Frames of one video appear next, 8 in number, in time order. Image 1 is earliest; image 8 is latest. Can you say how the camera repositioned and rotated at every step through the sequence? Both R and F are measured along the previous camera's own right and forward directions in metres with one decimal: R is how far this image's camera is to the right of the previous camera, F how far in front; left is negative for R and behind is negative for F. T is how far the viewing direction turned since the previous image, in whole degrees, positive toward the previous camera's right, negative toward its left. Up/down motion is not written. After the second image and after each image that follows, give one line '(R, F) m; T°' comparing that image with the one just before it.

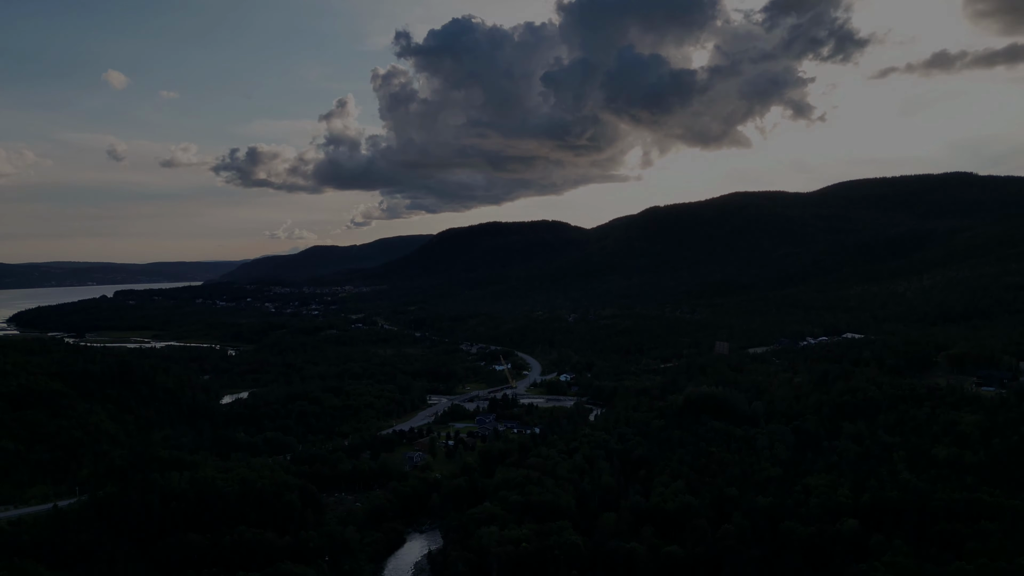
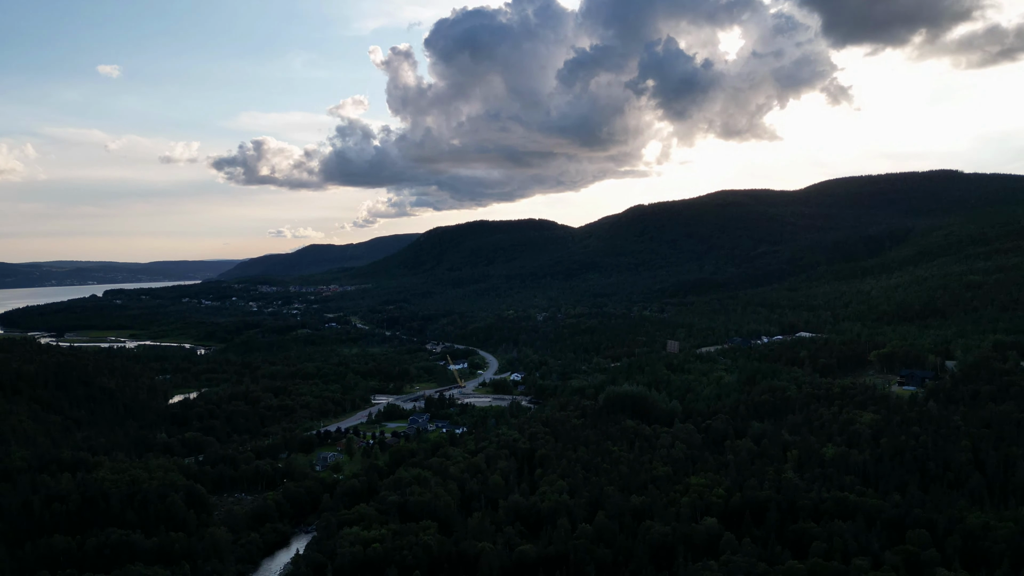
(+6.8, -0.1) m; 0°
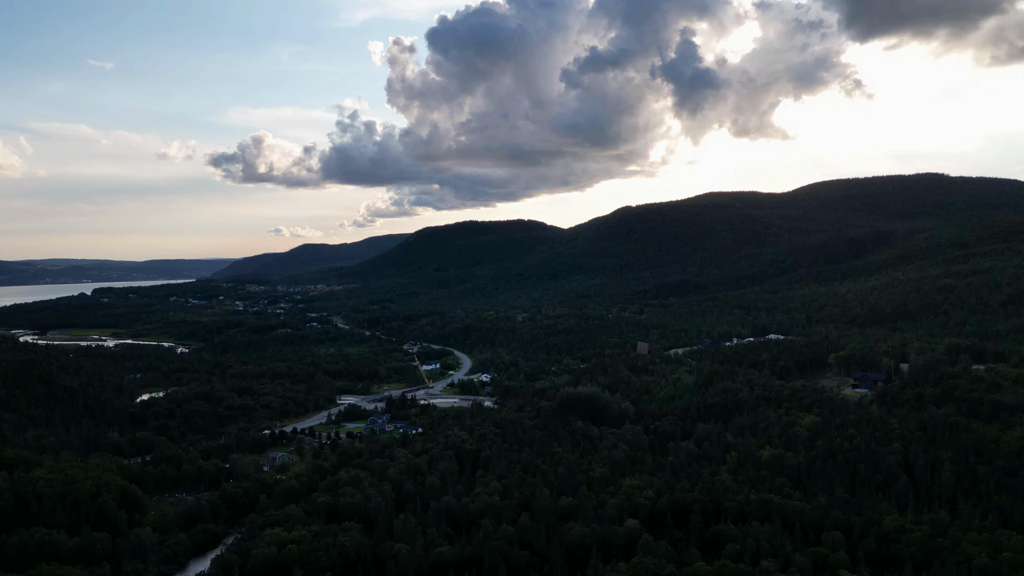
(+3.5, -0.1) m; 0°
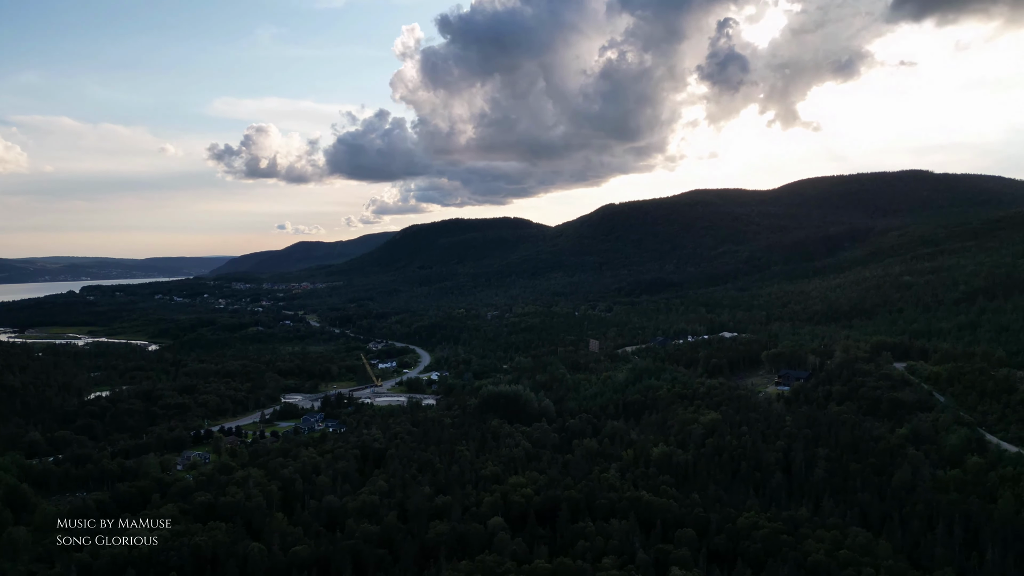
(+6.6, -0.1) m; 0°
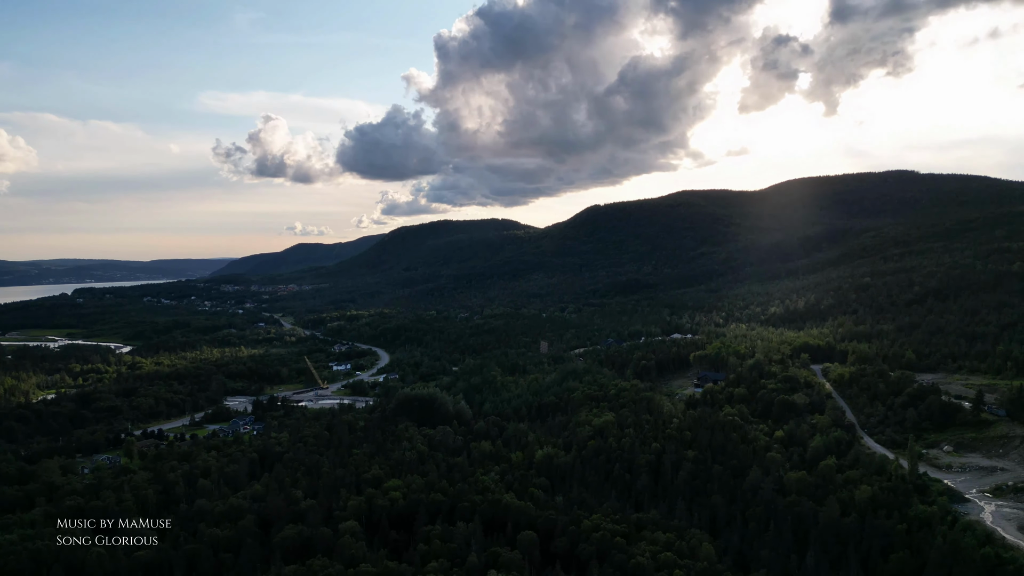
(+7.4, -0.2) m; 0°
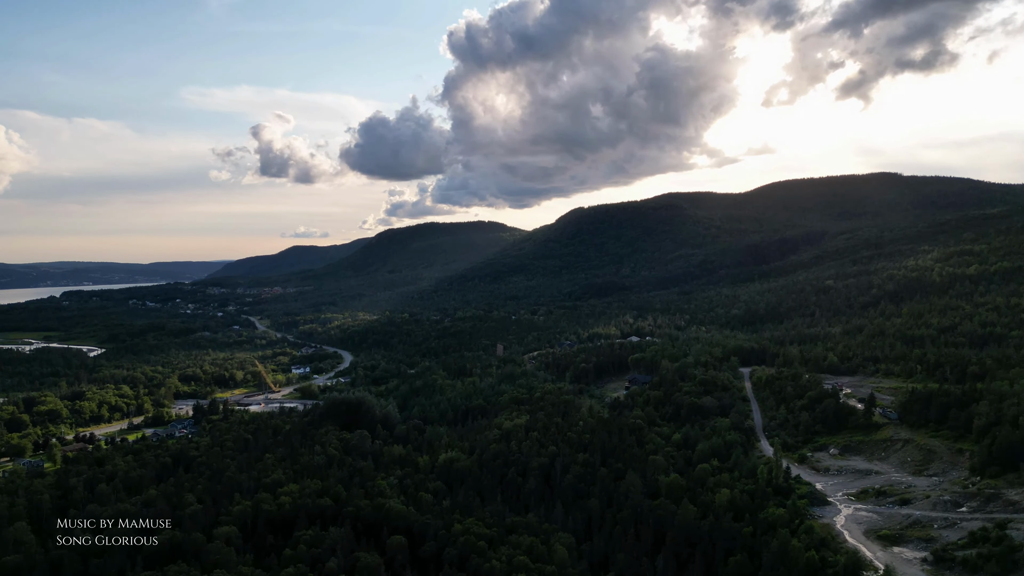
(+6.0, -0.2) m; 0°
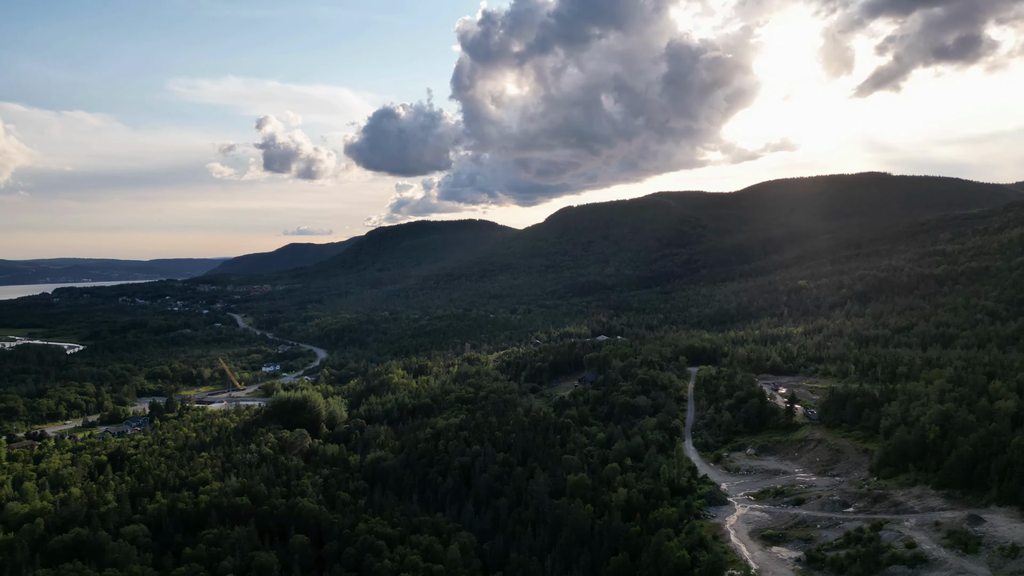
(+4.4, -0.1) m; 0°
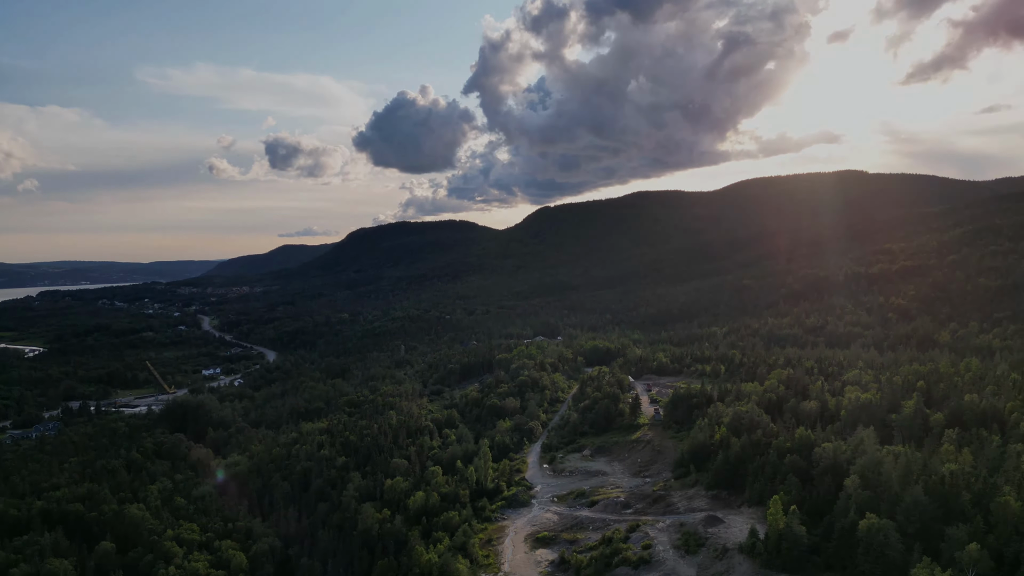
(+9.0, -0.3) m; 0°
